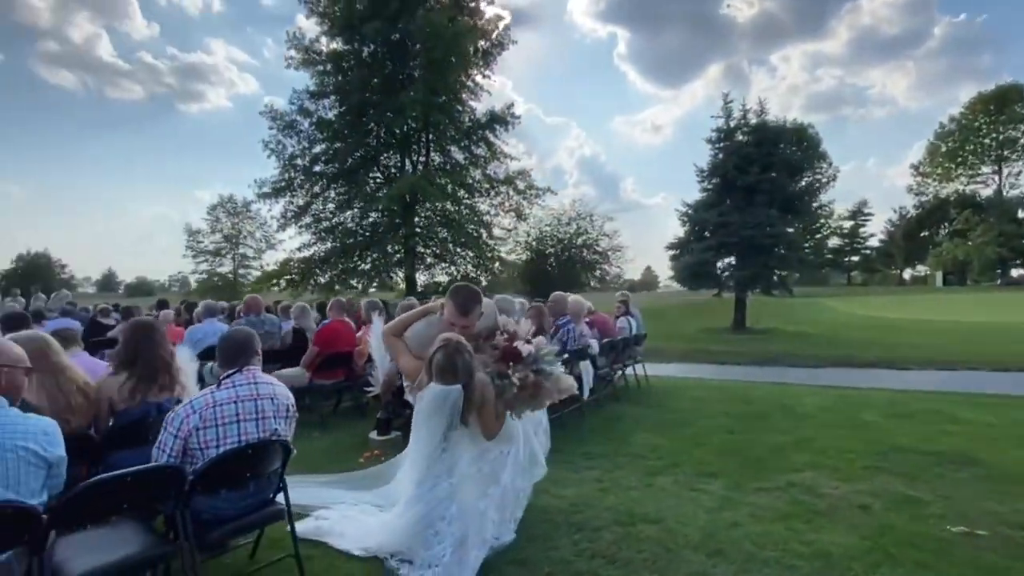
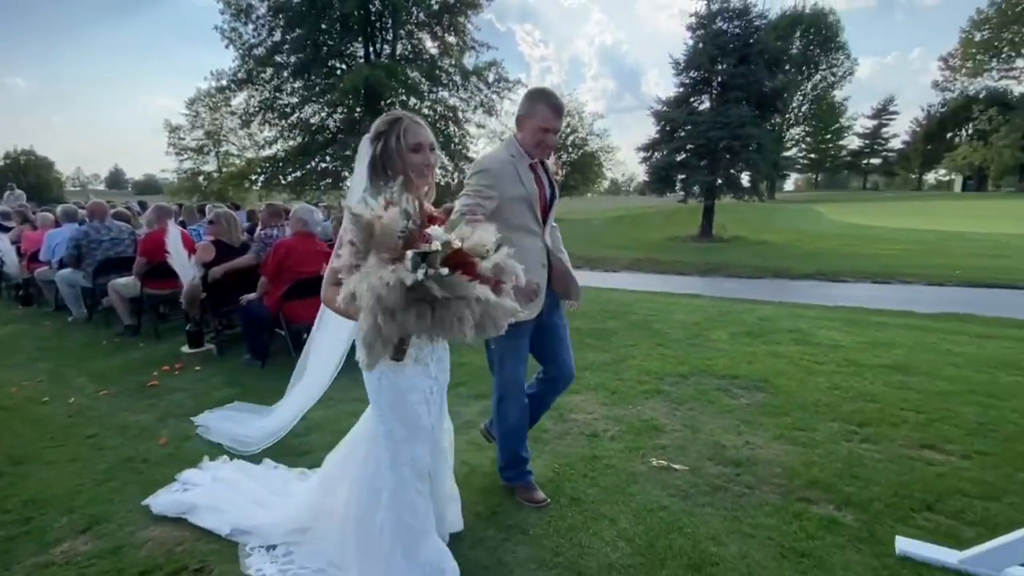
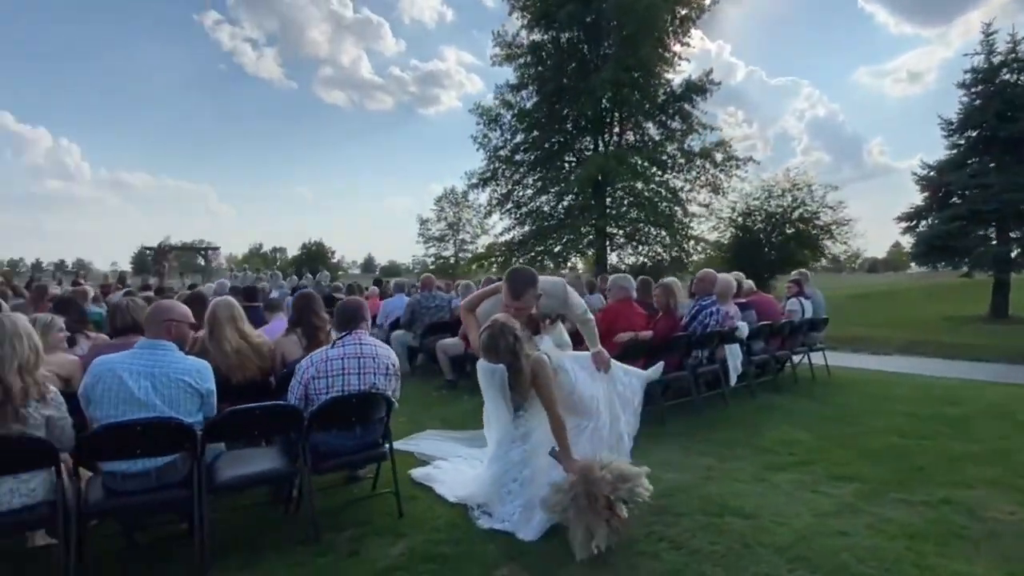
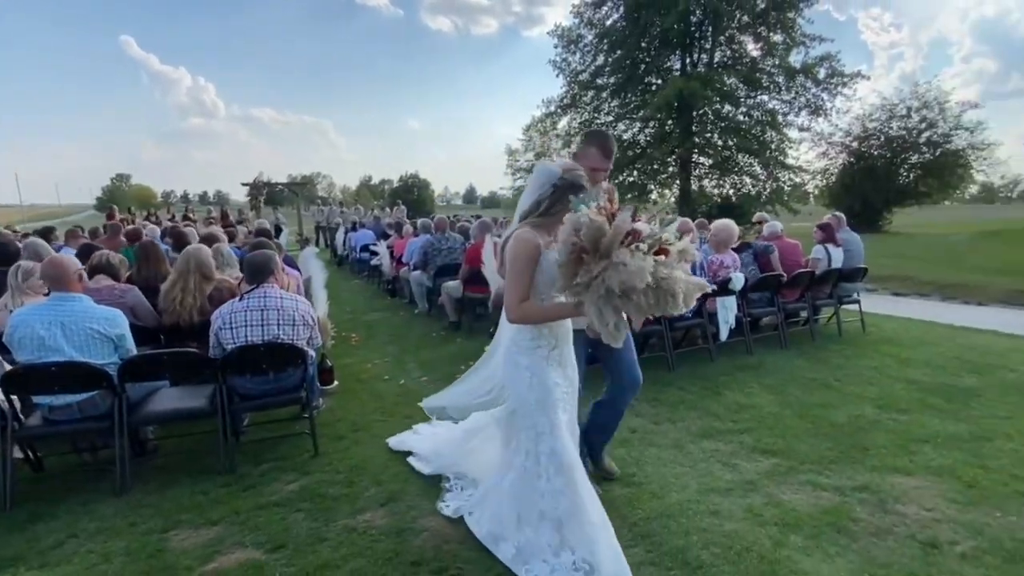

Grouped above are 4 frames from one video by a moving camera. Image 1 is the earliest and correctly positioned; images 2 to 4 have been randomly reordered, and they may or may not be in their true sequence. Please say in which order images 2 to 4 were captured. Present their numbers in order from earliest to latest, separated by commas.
3, 4, 2
